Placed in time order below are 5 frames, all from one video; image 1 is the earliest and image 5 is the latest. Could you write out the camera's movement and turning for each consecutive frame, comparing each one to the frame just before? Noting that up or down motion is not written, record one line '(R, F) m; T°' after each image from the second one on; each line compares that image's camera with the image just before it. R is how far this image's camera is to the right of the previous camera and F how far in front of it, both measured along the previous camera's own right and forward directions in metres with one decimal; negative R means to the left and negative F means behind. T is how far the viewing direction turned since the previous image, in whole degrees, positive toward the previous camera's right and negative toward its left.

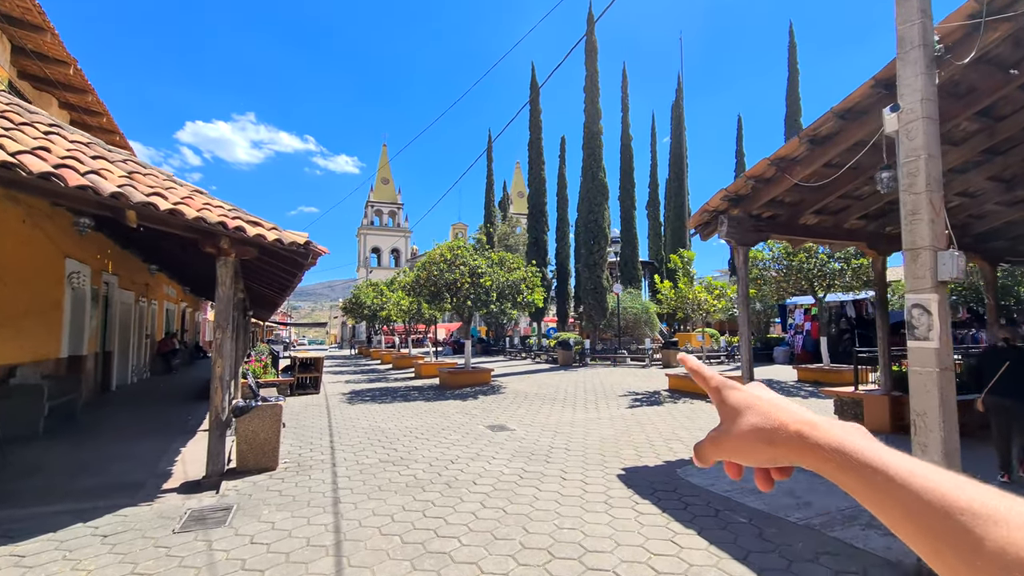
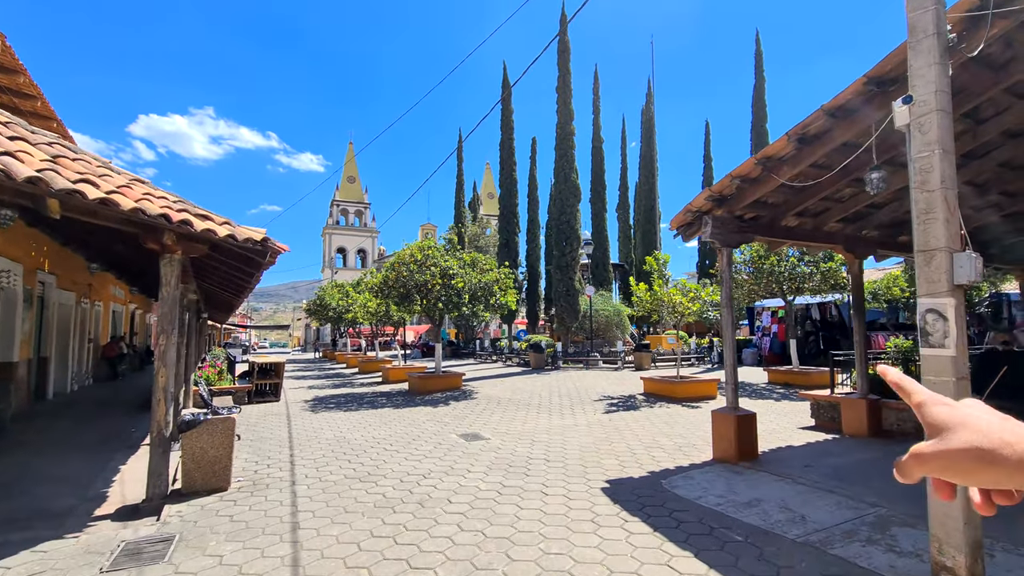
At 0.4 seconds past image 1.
(-0.1, +0.3) m; +4°
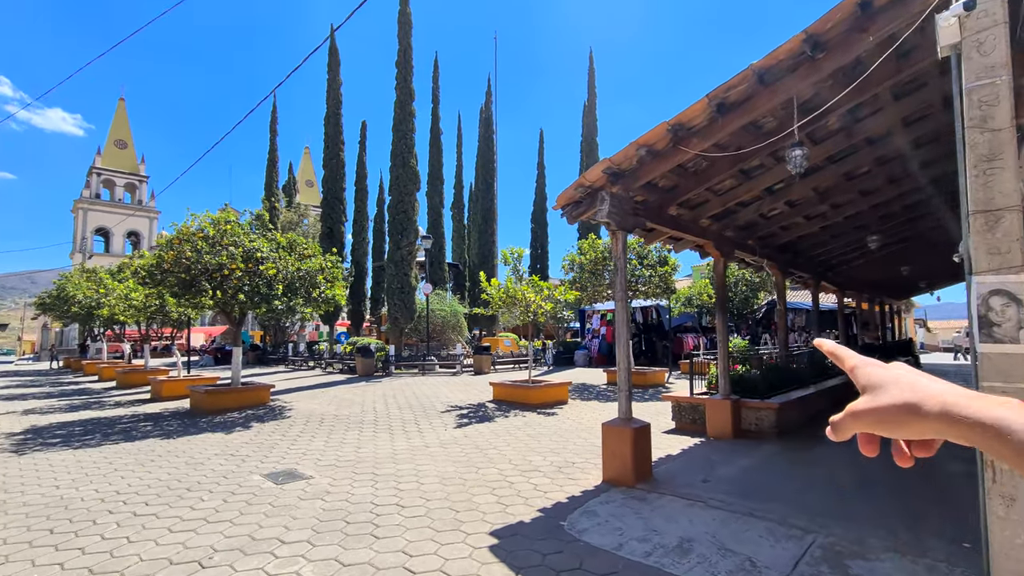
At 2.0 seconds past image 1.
(-0.2, +1.5) m; +20°
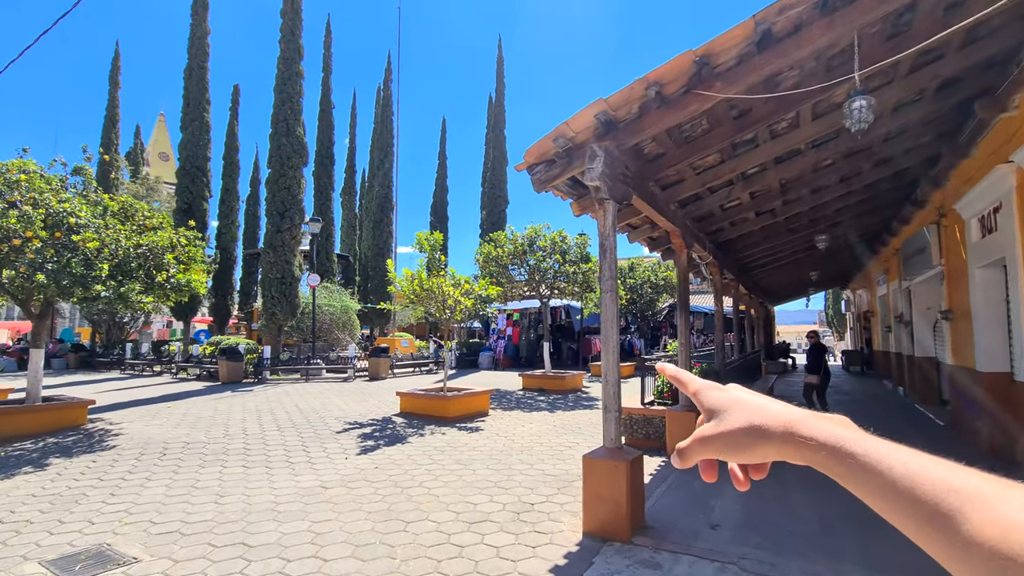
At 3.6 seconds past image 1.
(-0.5, +1.4) m; +13°
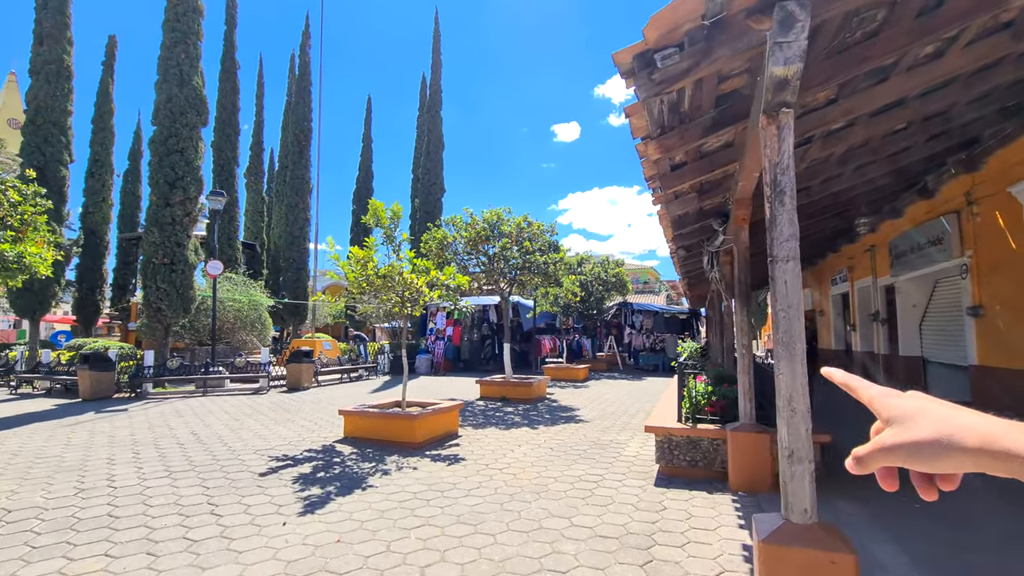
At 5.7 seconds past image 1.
(-0.9, +1.7) m; +10°
